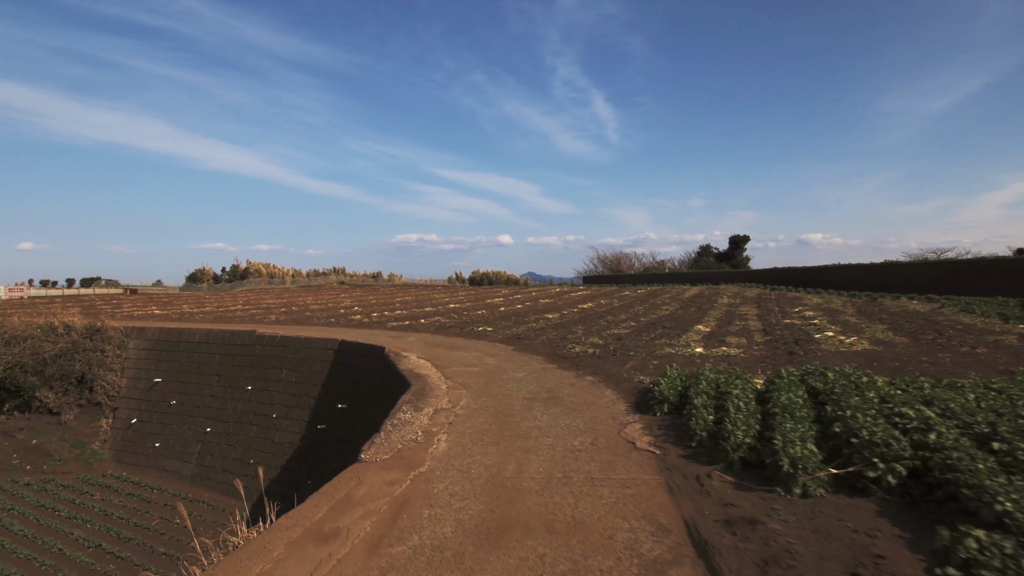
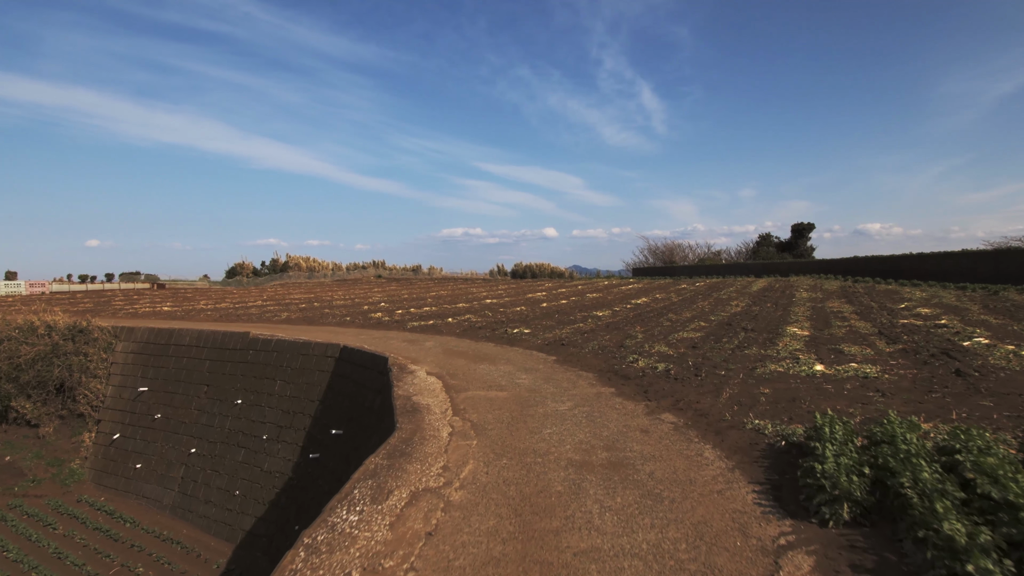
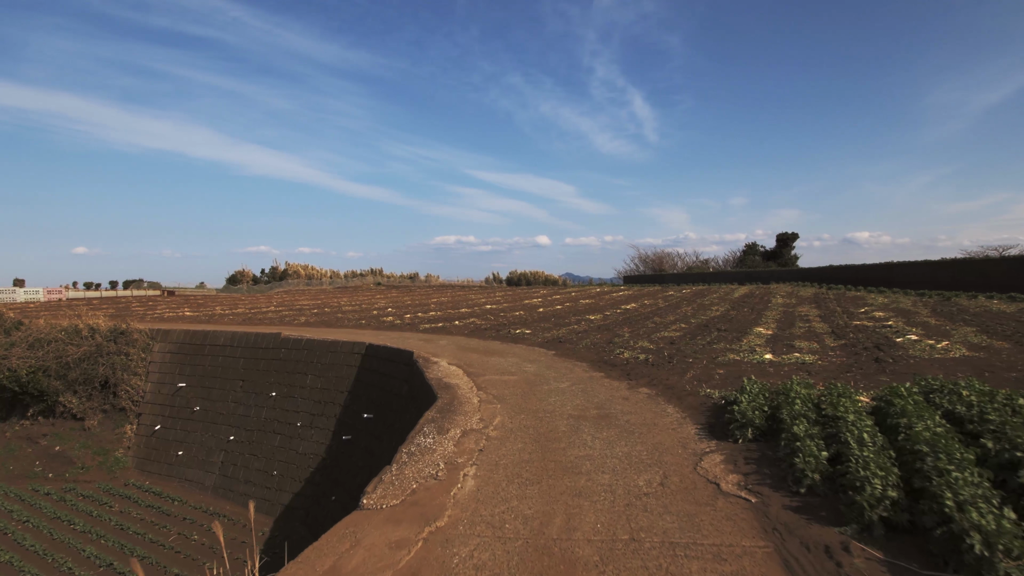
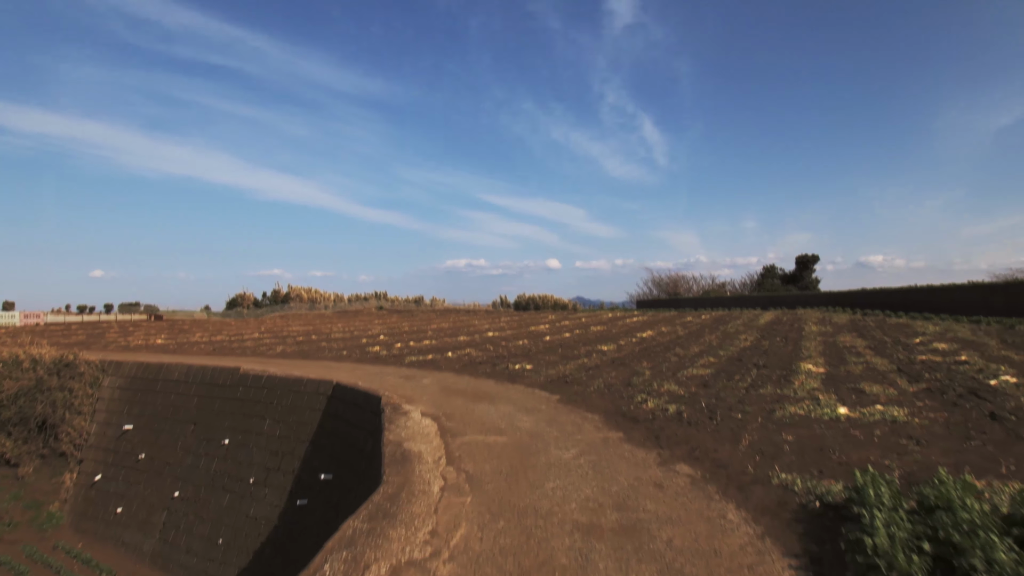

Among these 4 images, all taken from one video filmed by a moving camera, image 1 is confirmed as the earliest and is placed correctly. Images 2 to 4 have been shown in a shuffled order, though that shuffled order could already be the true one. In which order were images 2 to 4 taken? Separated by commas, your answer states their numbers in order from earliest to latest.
3, 2, 4
